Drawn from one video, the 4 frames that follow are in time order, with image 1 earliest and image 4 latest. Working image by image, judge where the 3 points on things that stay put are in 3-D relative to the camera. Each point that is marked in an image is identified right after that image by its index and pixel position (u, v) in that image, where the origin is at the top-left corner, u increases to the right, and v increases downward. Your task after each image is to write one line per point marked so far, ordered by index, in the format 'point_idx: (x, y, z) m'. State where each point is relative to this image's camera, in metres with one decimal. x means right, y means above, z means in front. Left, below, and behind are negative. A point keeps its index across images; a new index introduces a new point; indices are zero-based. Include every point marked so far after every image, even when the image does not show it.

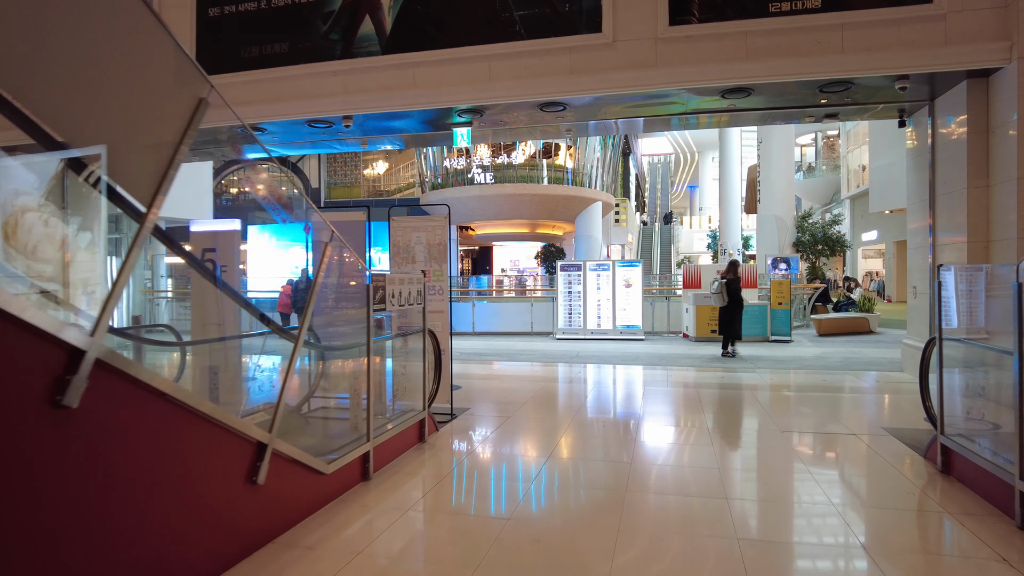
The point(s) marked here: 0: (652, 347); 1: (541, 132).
0: (+2.1, -0.9, +9.8) m
1: (+0.4, +2.0, +8.0) m
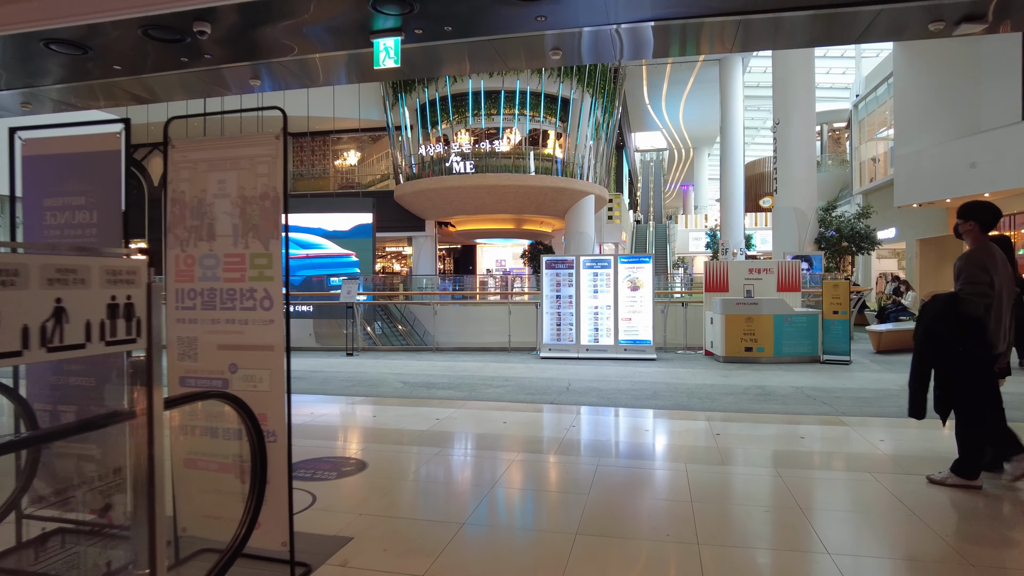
0: (+1.8, -0.9, +7.1) m
1: (0.0, +2.0, +5.3) m
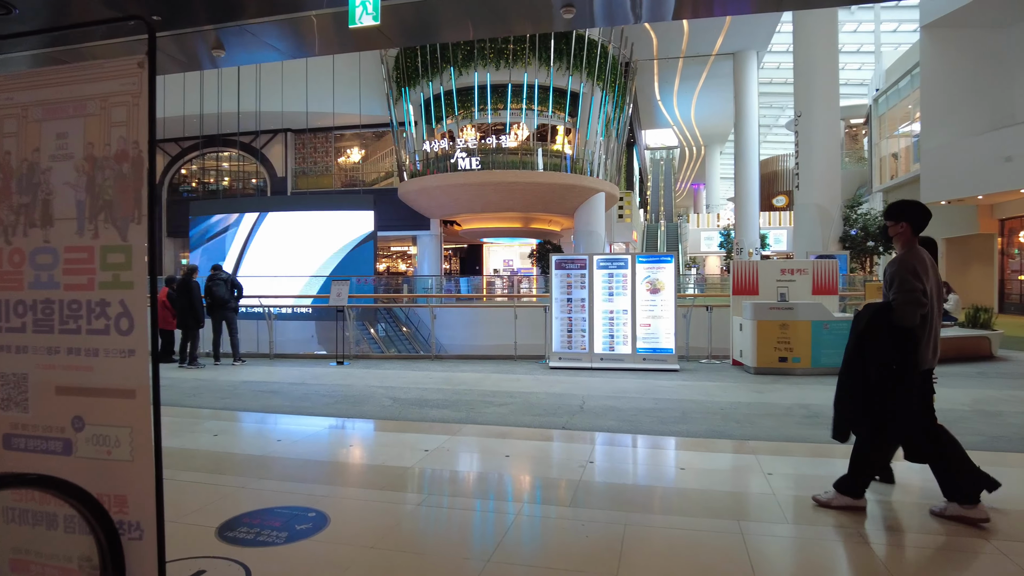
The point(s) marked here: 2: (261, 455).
0: (+1.8, -1.0, +6.3) m
1: (+0.1, +1.9, +4.5) m
2: (-1.6, -1.1, +4.2) m
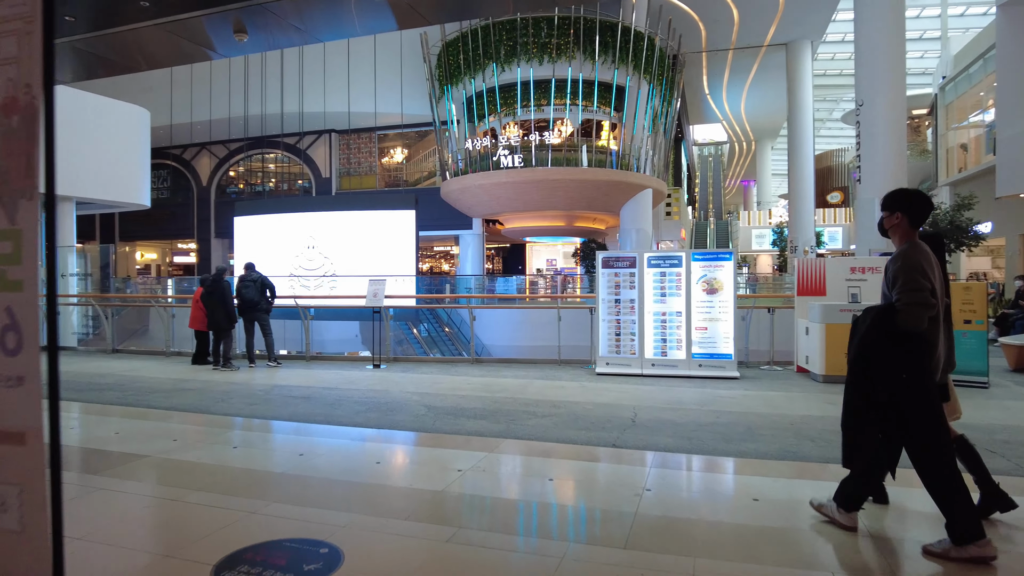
0: (+2.2, -1.0, +5.7) m
1: (+0.3, +1.9, +4.0) m
2: (-1.4, -1.1, +3.8) m
